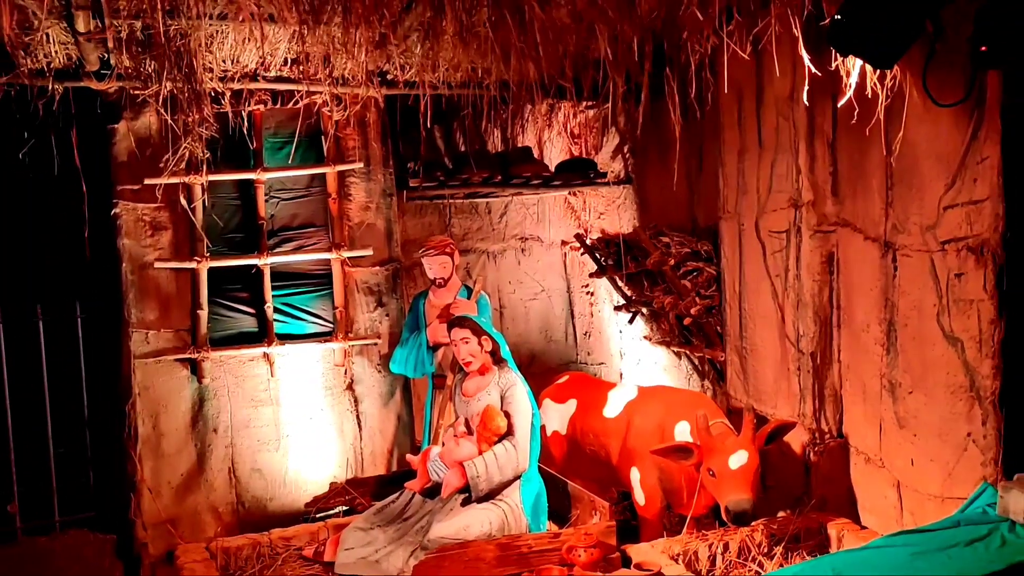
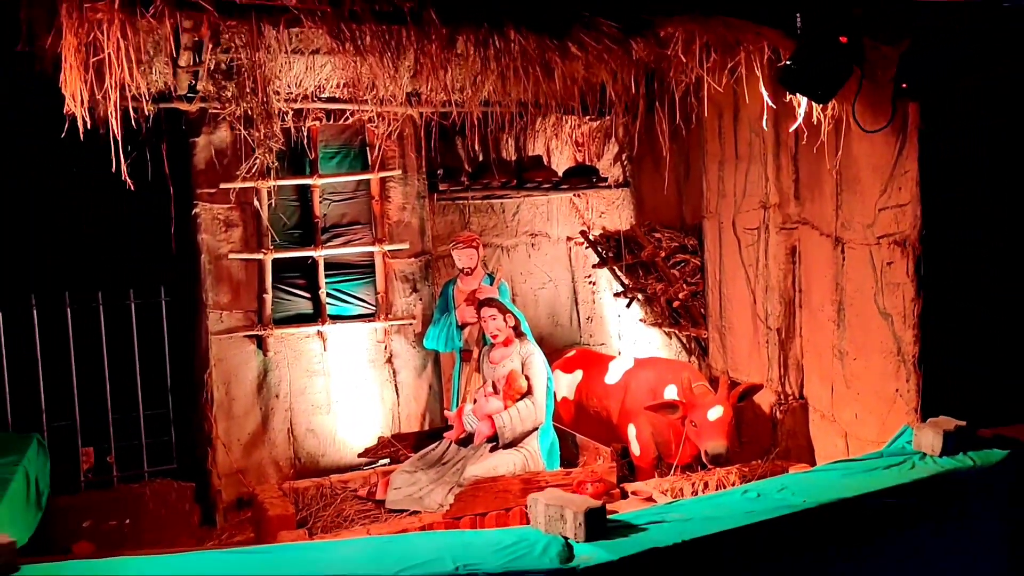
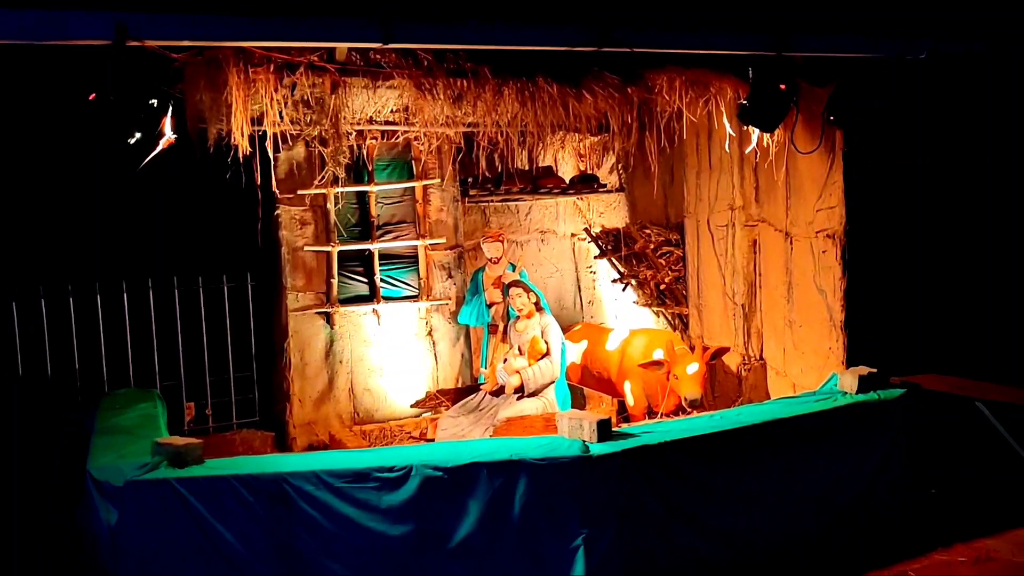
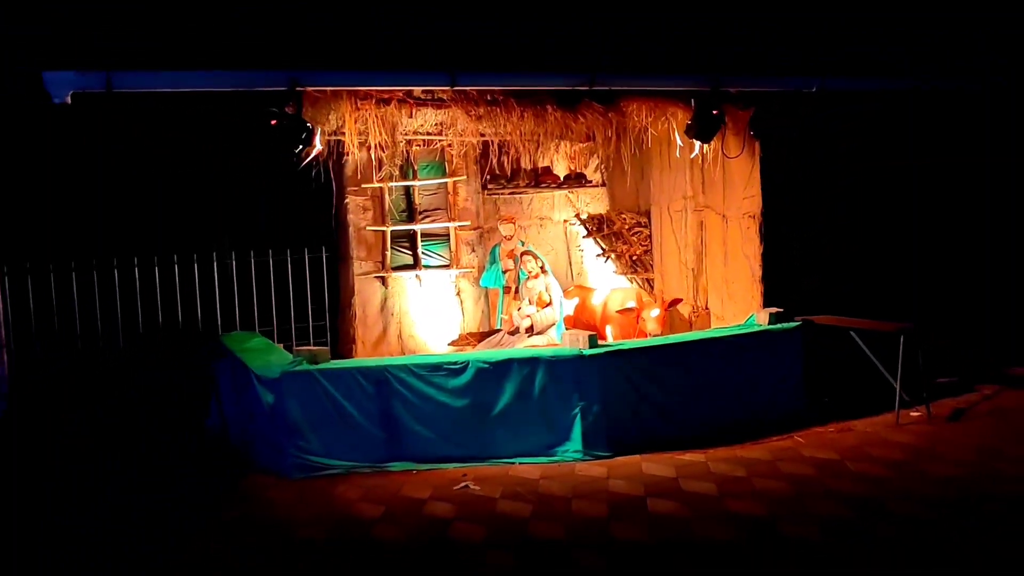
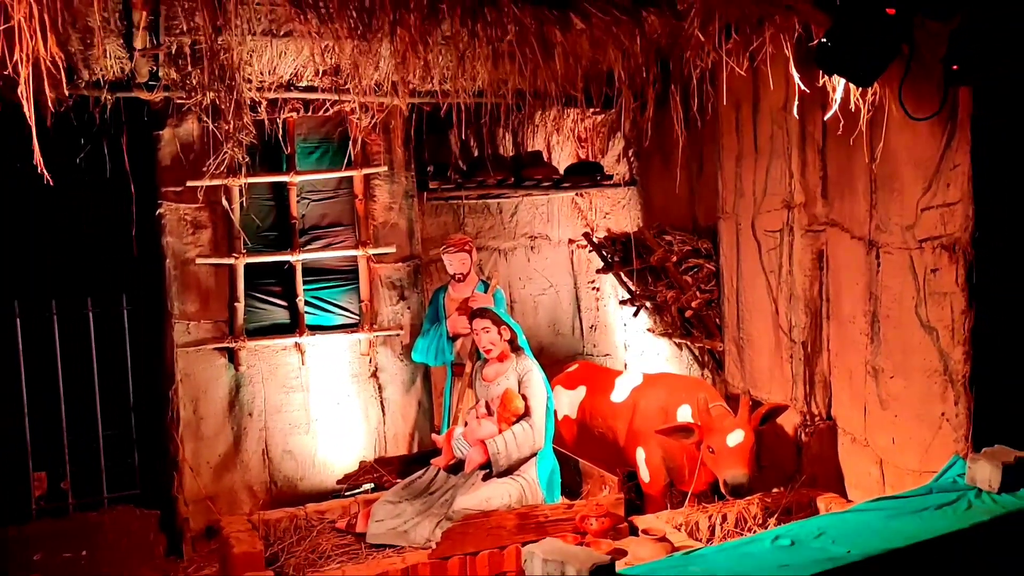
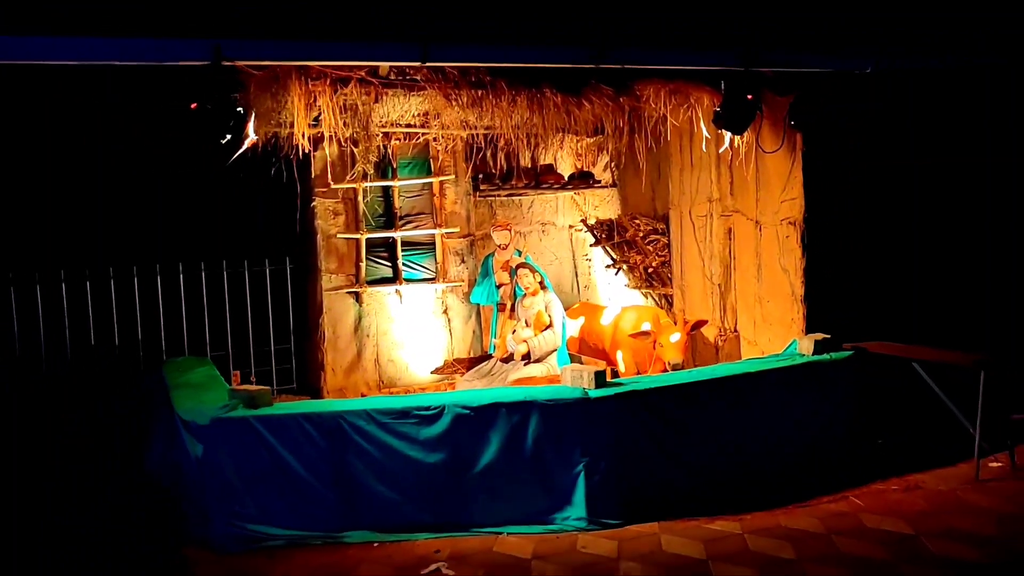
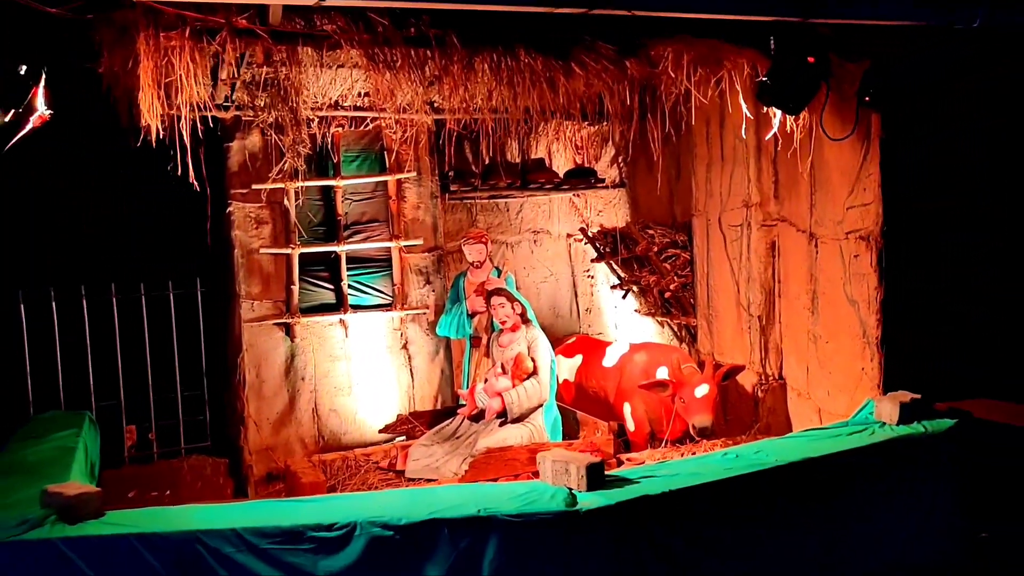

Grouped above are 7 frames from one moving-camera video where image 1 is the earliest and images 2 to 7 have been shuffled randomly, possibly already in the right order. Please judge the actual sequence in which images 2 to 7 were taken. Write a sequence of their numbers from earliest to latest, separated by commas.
5, 2, 7, 3, 6, 4
